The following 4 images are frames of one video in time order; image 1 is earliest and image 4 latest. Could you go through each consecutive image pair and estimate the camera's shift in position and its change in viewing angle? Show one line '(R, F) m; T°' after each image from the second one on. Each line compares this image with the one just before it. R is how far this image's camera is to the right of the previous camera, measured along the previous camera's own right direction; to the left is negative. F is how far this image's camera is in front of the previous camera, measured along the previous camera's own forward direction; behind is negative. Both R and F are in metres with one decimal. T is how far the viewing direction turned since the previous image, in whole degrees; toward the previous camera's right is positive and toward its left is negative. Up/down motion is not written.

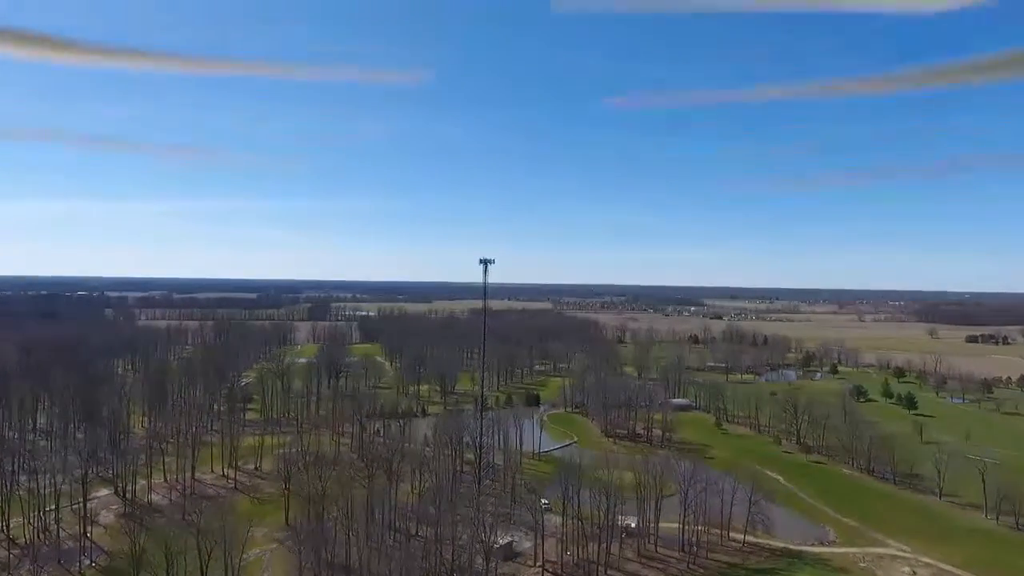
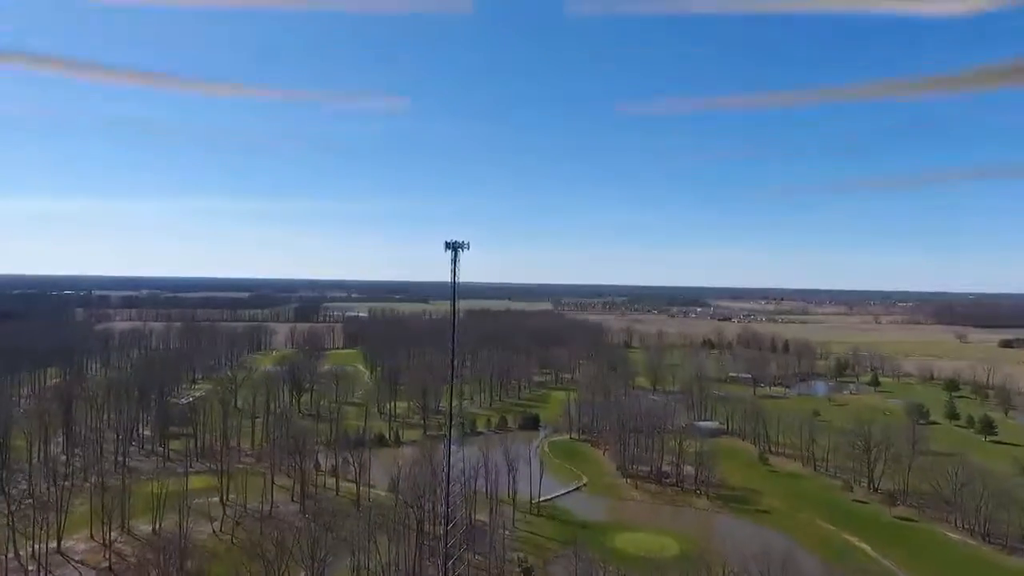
(+0.5, +11.4) m; 0°
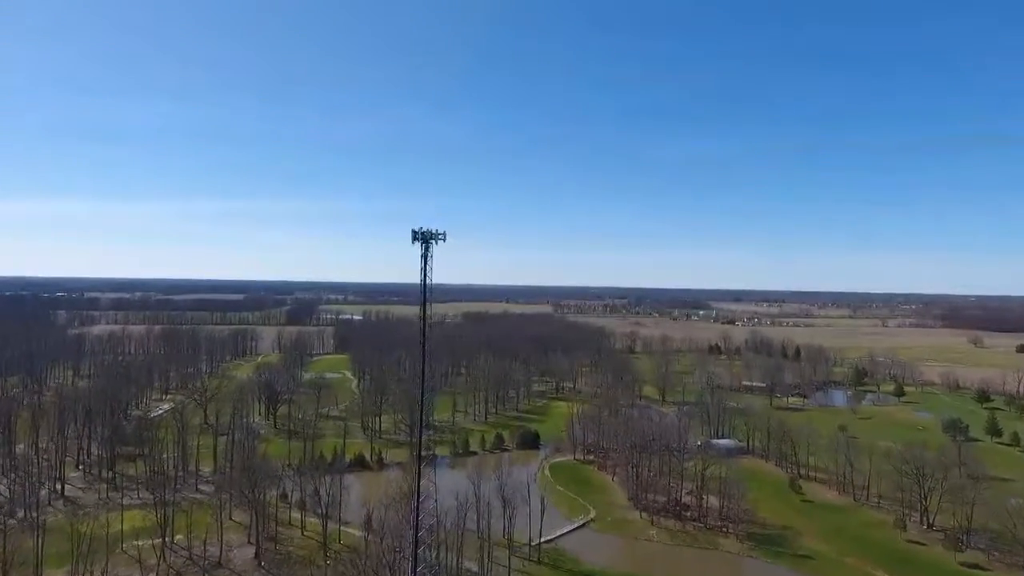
(+0.2, +5.5) m; 0°
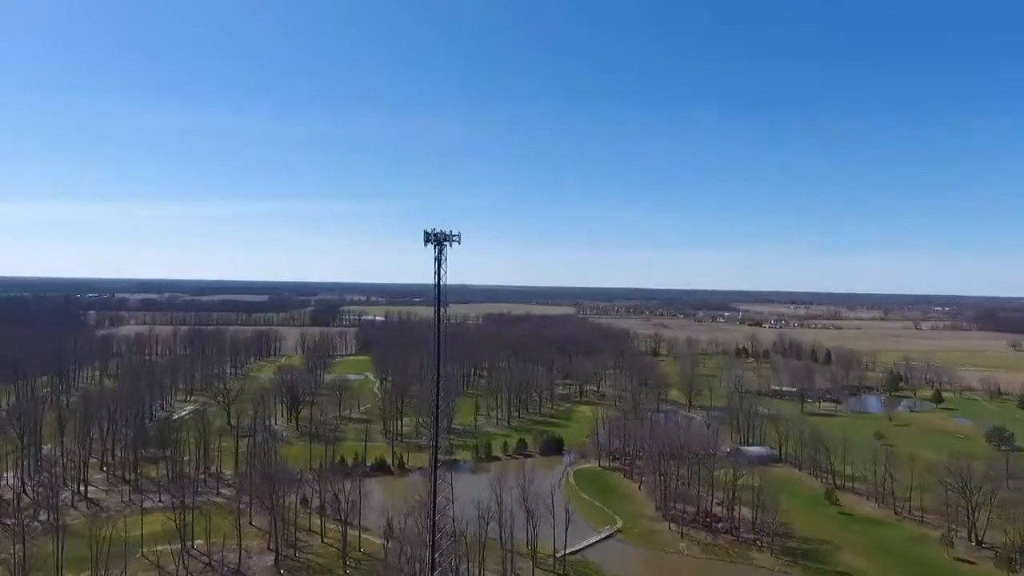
(0.0, +1.1) m; -2°
